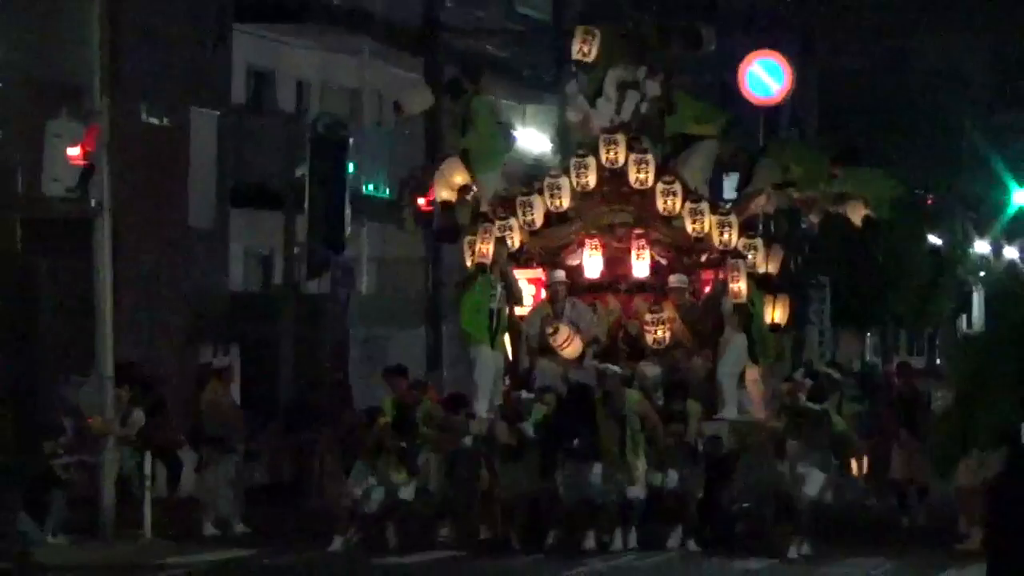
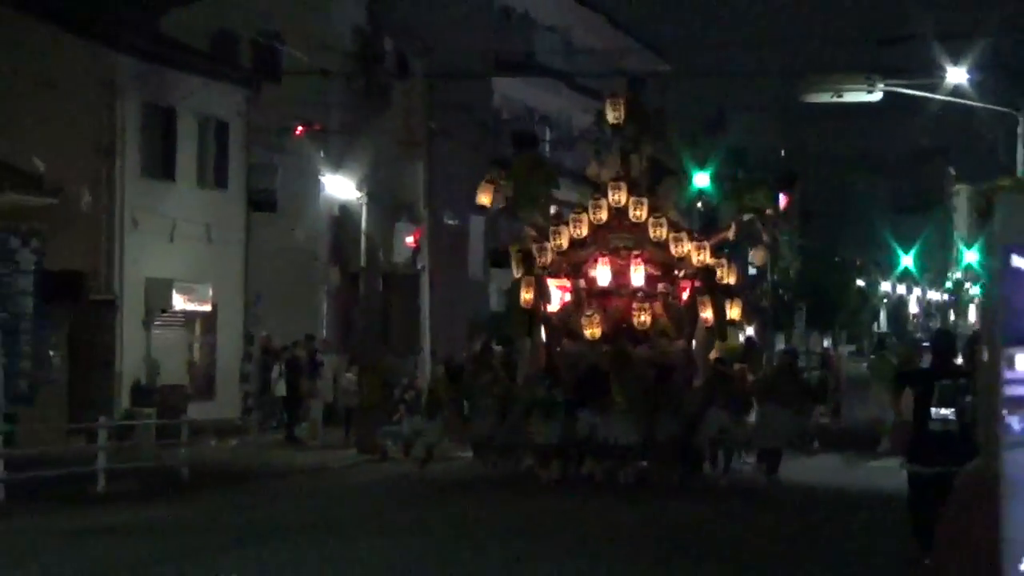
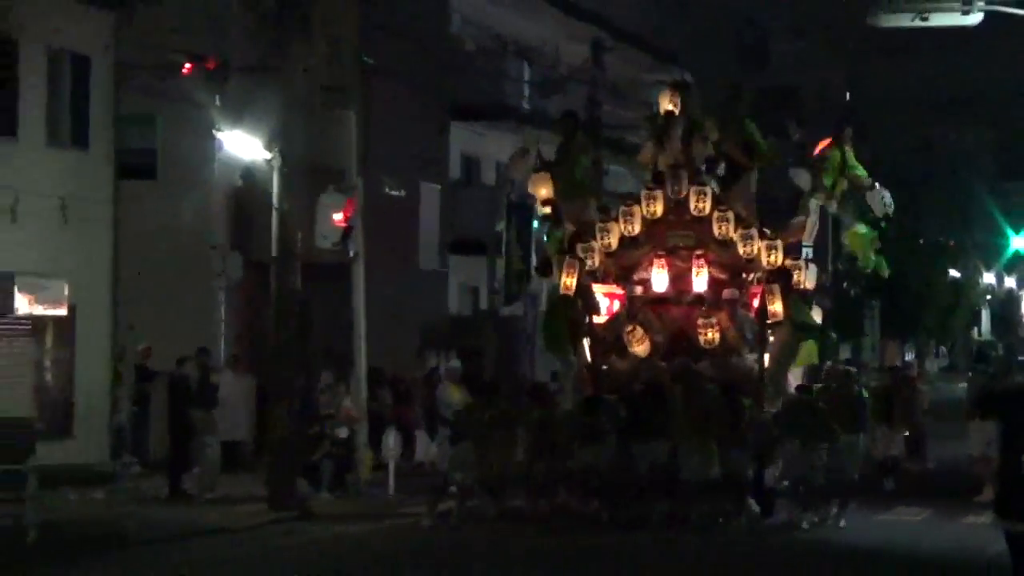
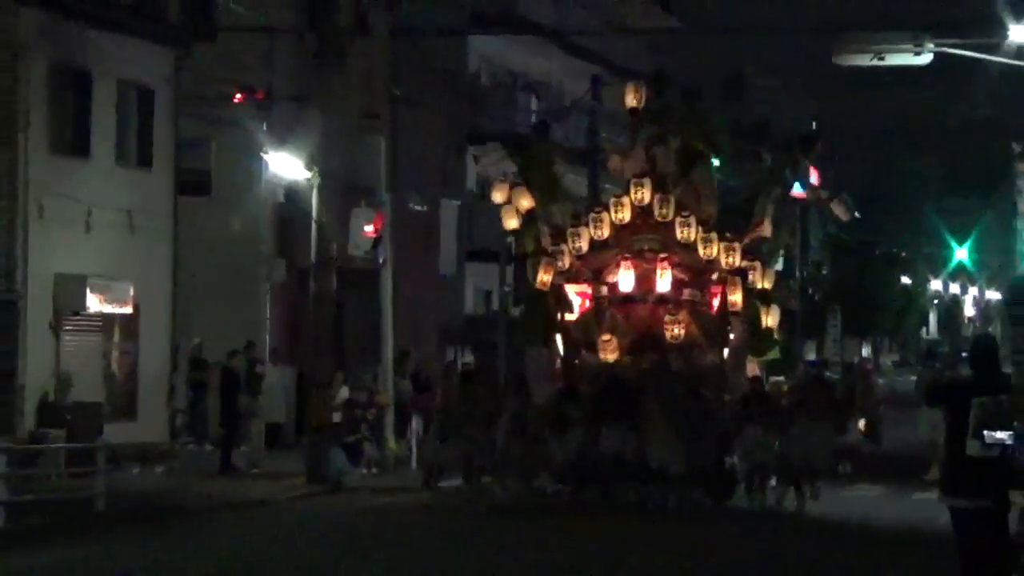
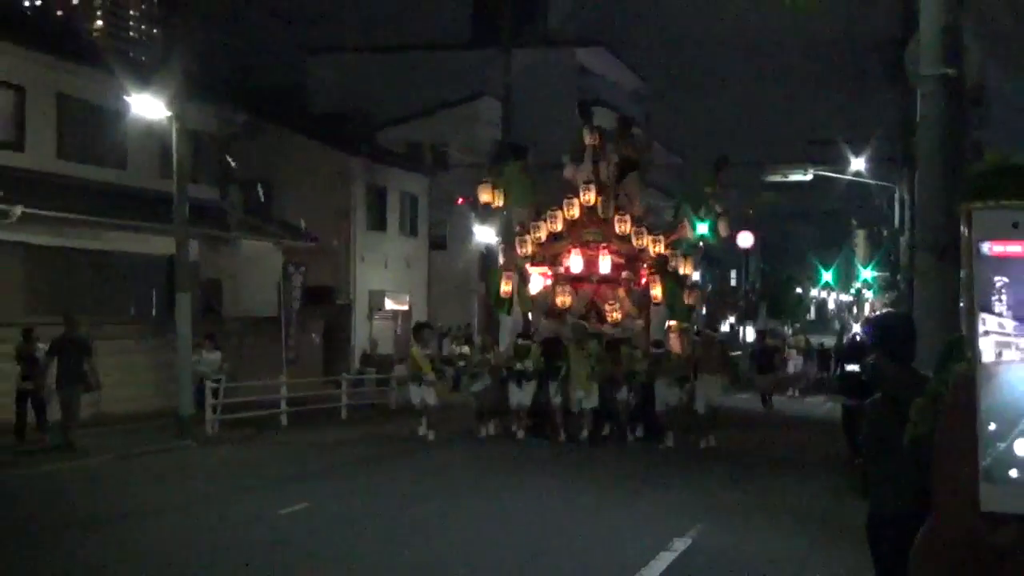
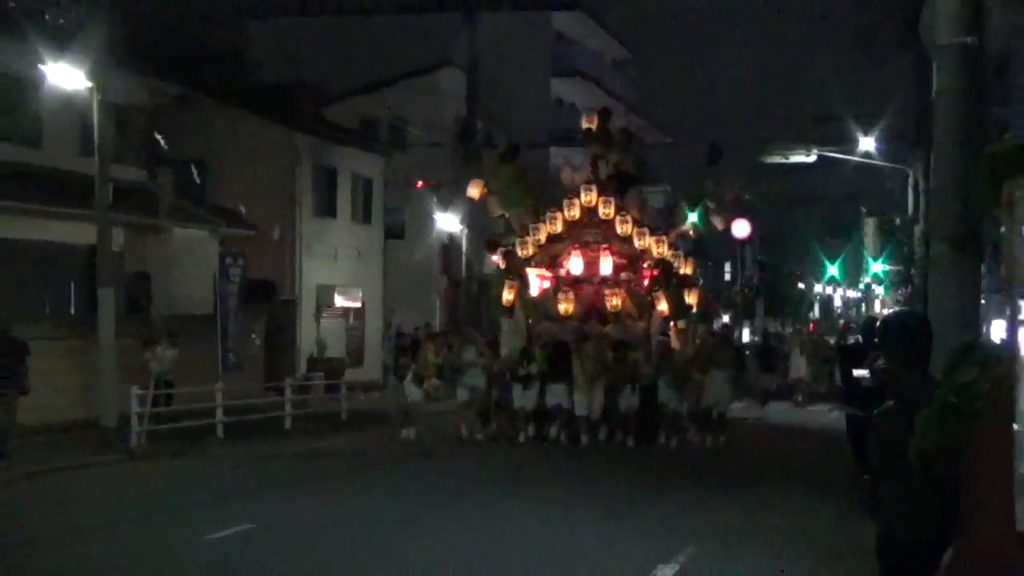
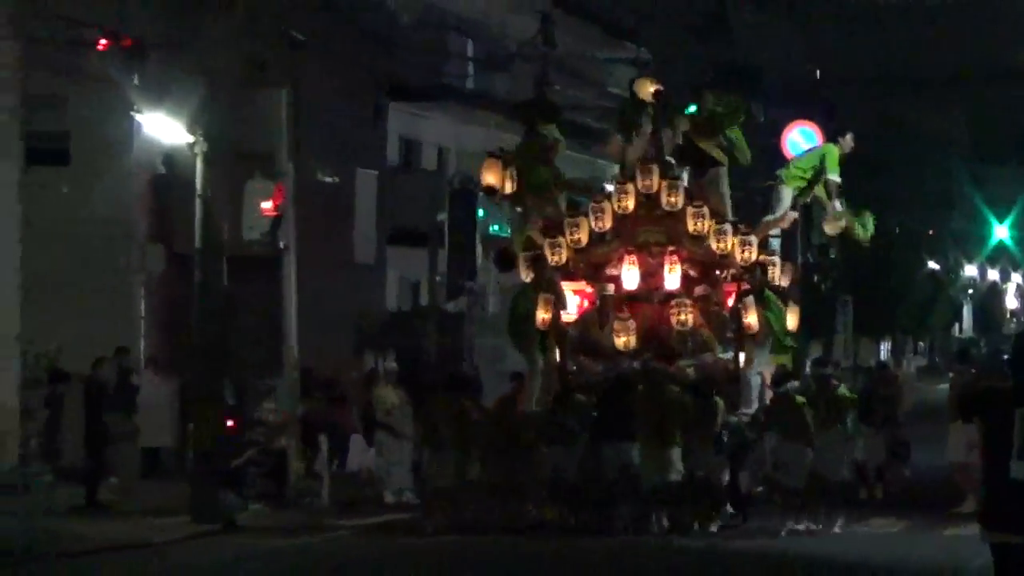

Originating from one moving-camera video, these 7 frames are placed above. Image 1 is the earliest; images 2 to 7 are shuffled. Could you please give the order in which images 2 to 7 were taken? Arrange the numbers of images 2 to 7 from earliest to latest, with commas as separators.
7, 3, 4, 2, 6, 5
